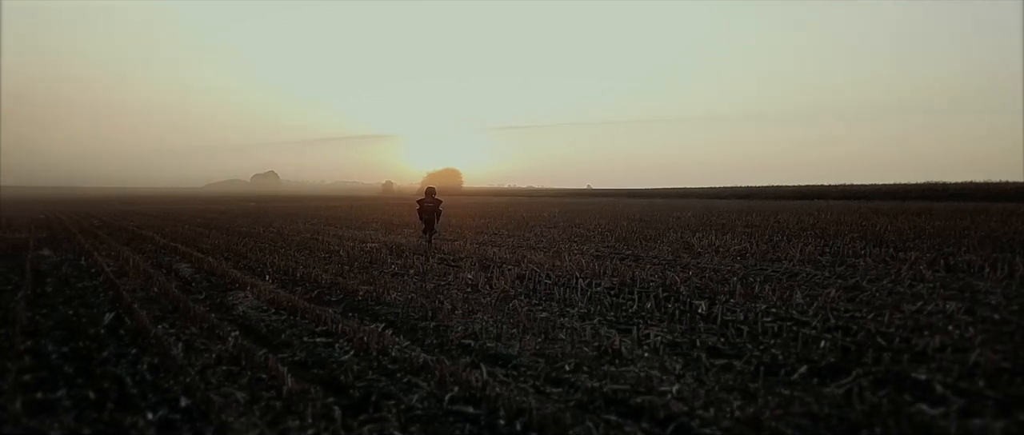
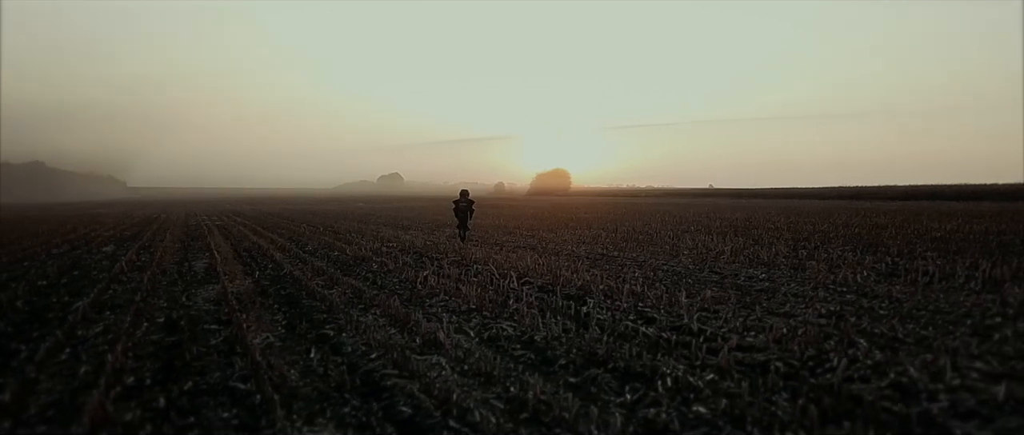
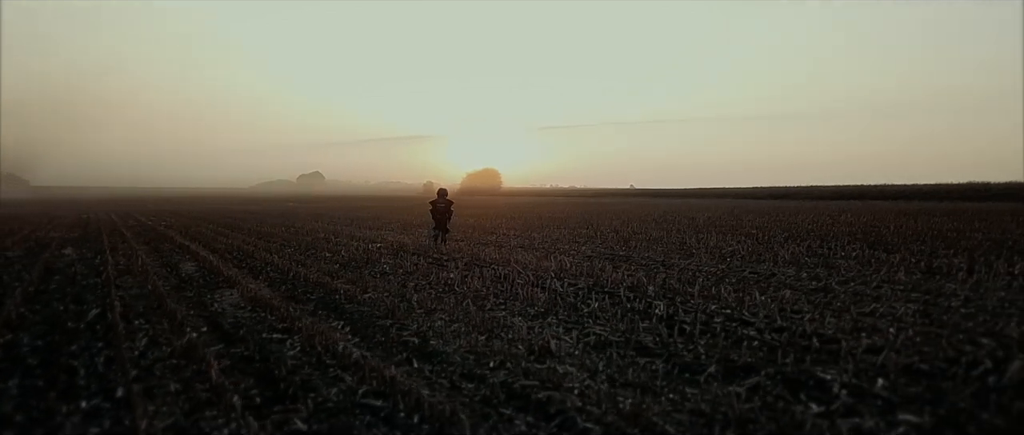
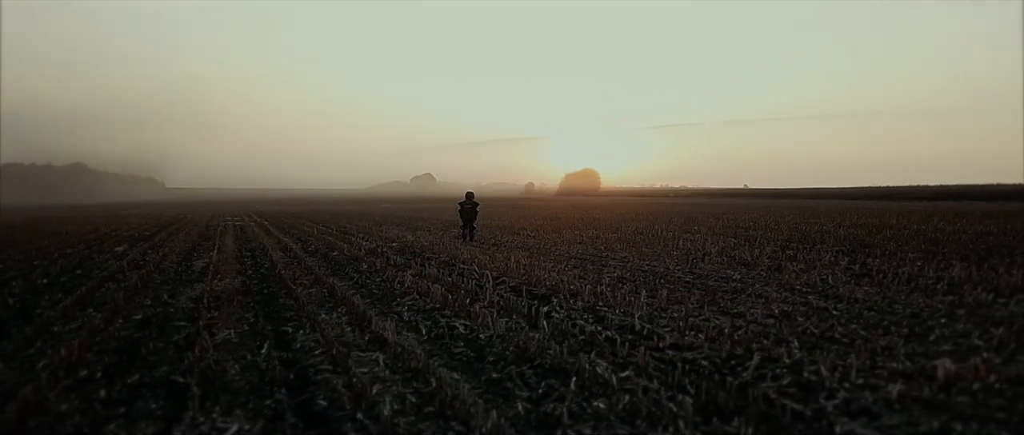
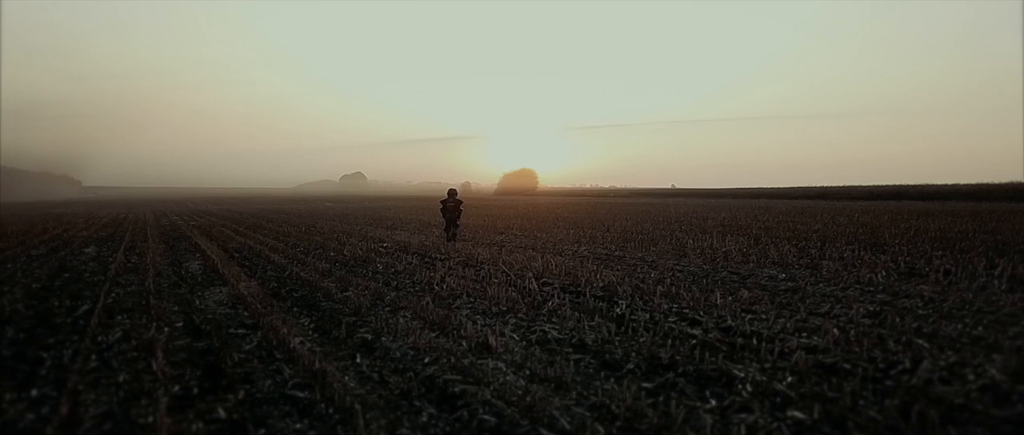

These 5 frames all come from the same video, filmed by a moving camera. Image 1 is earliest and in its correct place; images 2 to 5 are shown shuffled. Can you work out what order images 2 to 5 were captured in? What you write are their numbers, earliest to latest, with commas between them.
3, 5, 2, 4
